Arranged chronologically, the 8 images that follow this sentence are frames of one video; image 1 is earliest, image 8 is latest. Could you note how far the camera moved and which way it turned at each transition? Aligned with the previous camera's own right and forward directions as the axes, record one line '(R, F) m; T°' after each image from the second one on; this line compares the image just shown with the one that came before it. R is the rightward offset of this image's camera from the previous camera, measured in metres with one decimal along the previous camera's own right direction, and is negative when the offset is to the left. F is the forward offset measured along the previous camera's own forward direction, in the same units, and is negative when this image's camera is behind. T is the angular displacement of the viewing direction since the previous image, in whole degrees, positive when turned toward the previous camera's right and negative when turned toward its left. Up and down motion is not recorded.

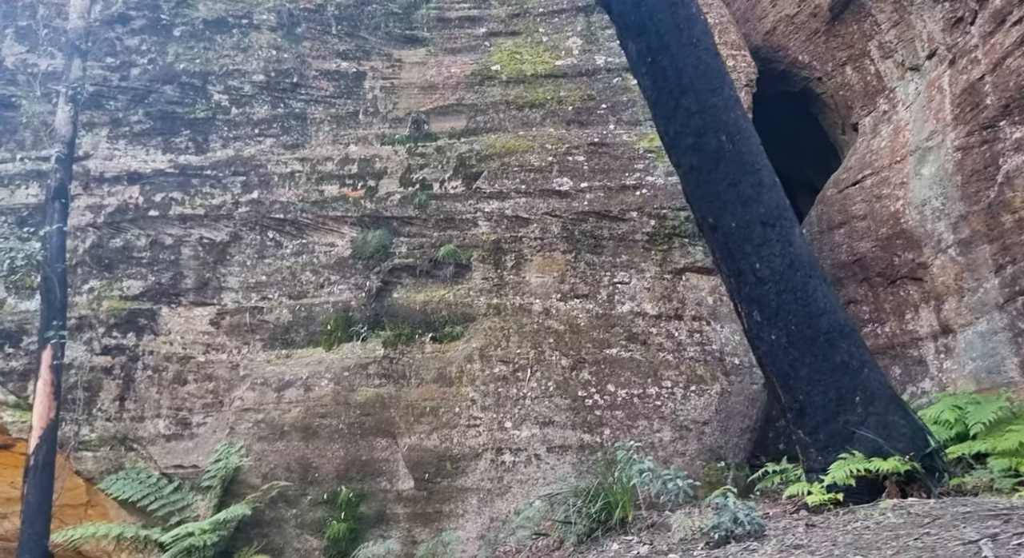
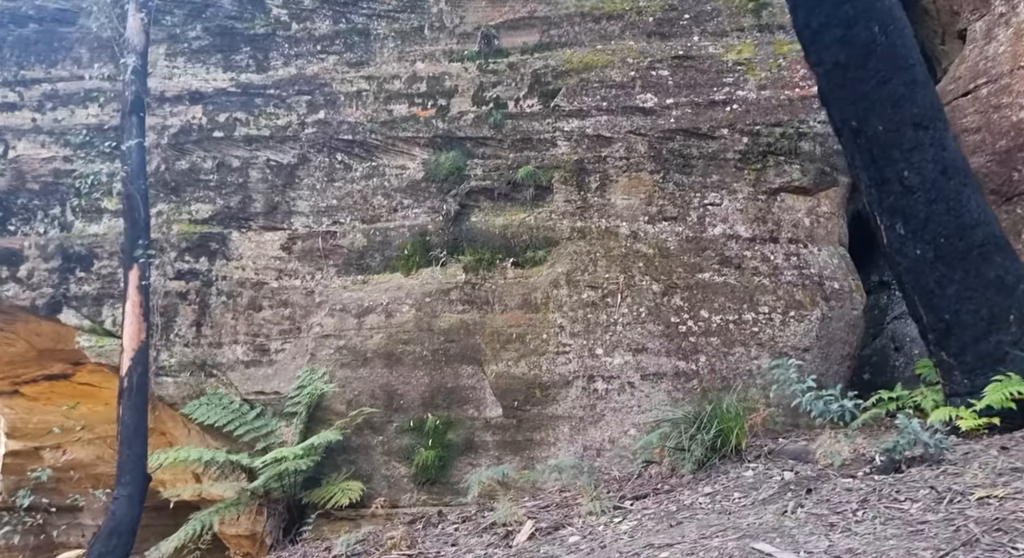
(-0.6, +0.3) m; -2°
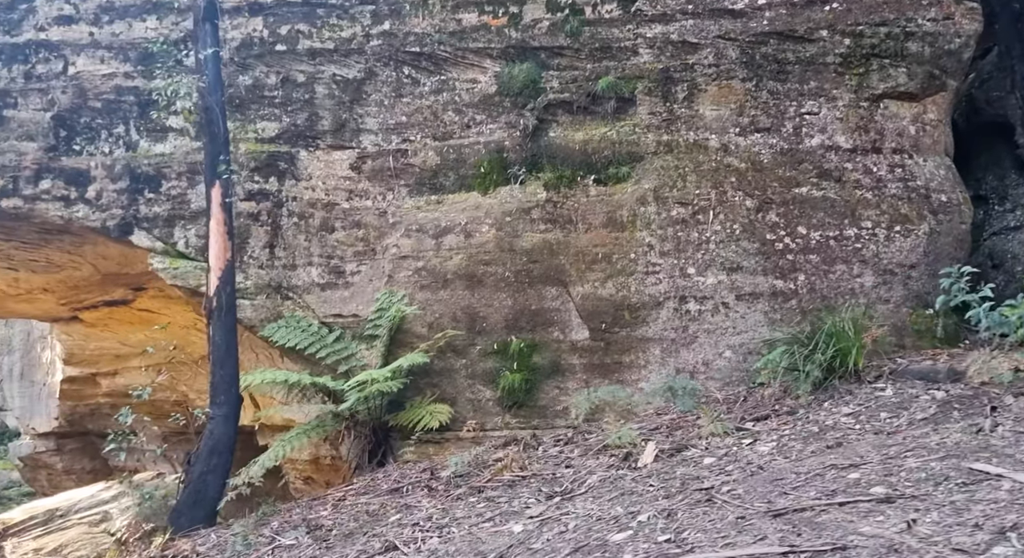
(-0.5, +0.3) m; -2°
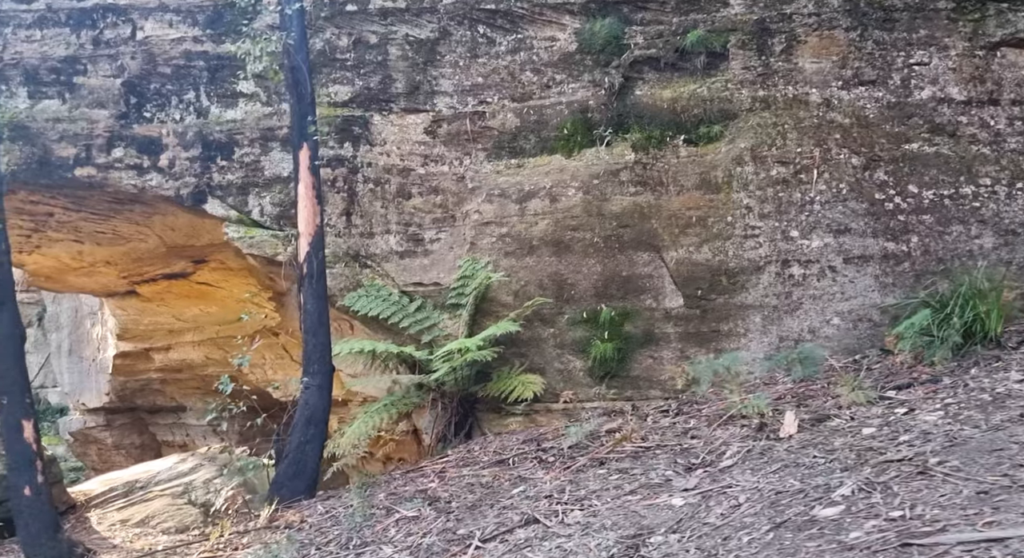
(-0.5, +0.3) m; -2°
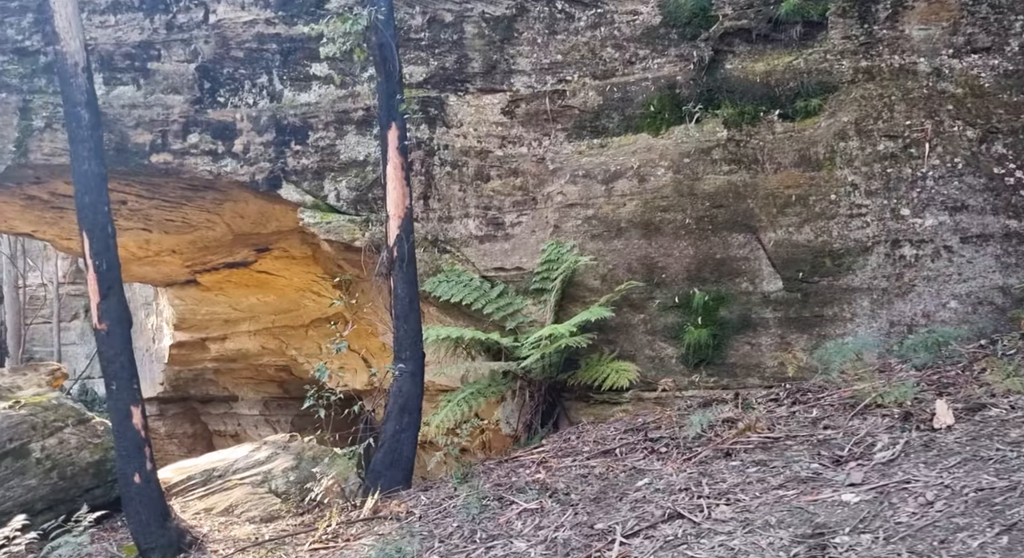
(-0.4, +0.2) m; -3°
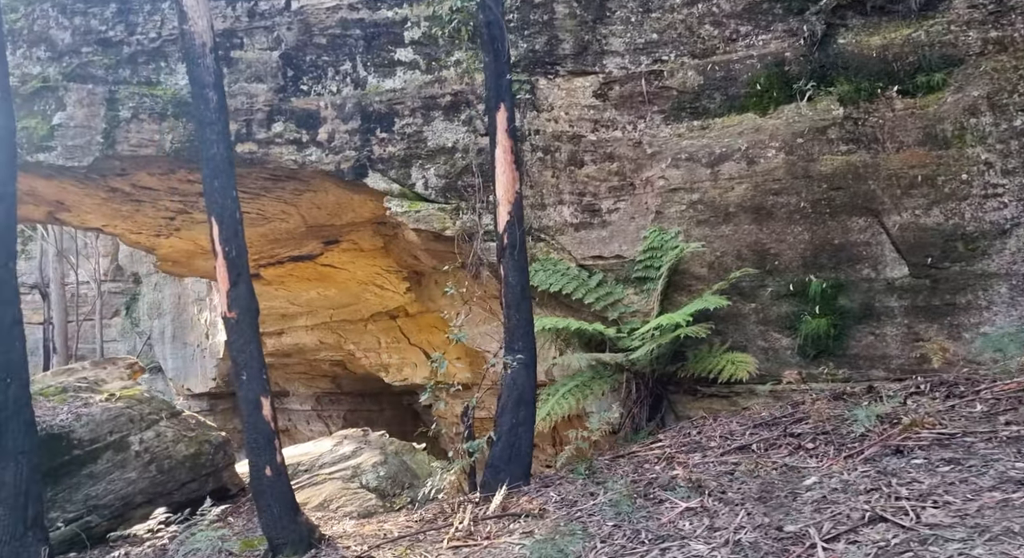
(-0.5, +0.2) m; -3°
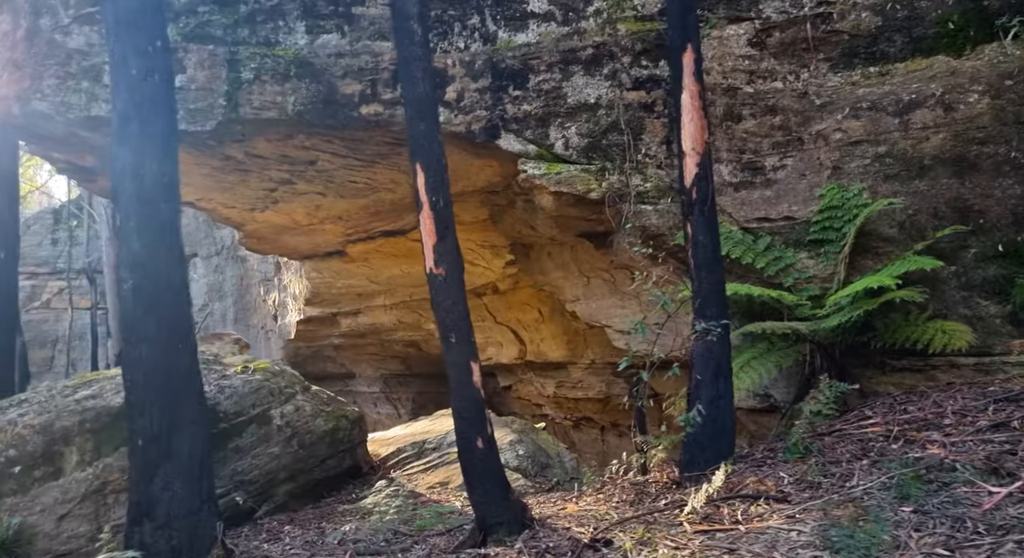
(-0.8, +0.4) m; -4°
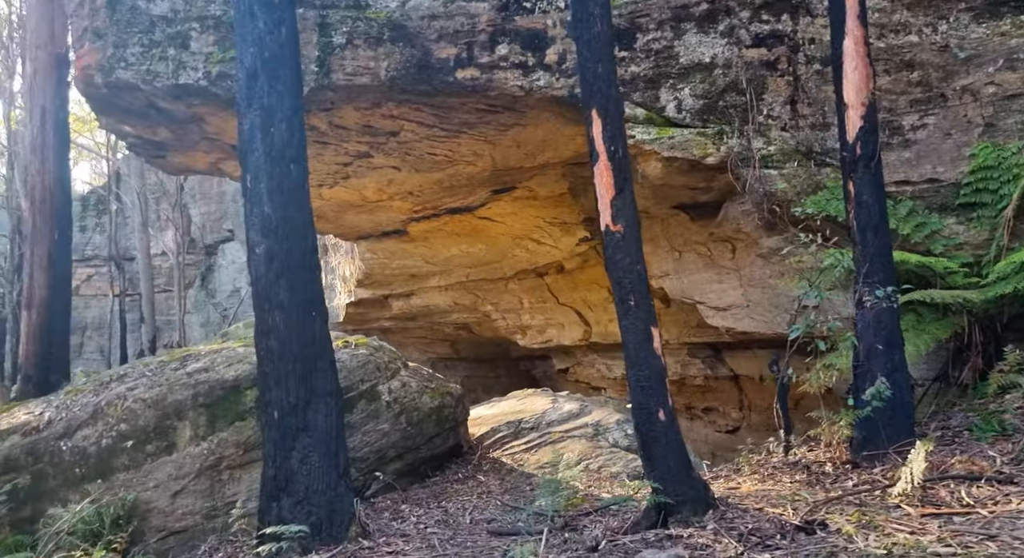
(-0.6, +0.3) m; -2°
